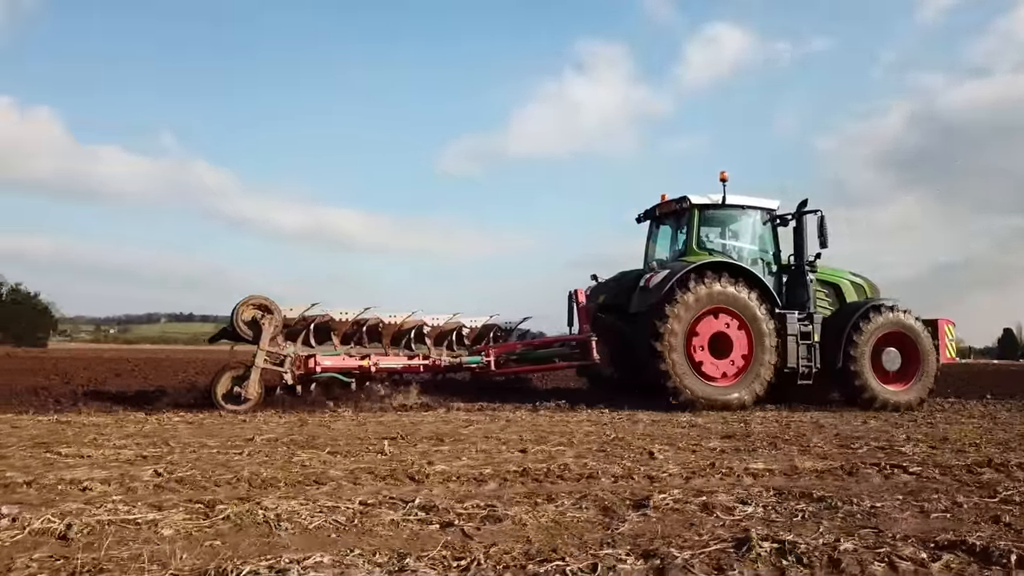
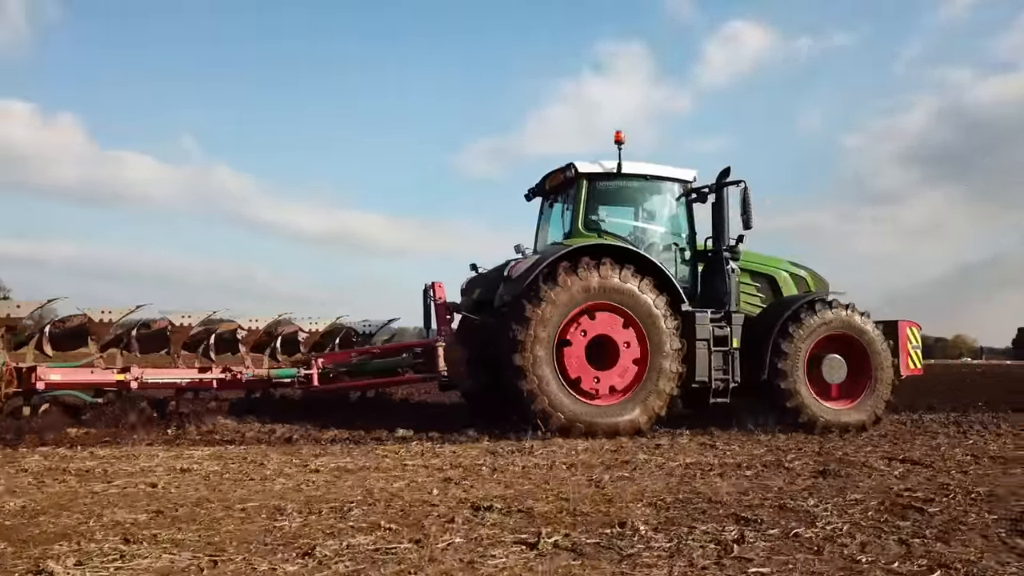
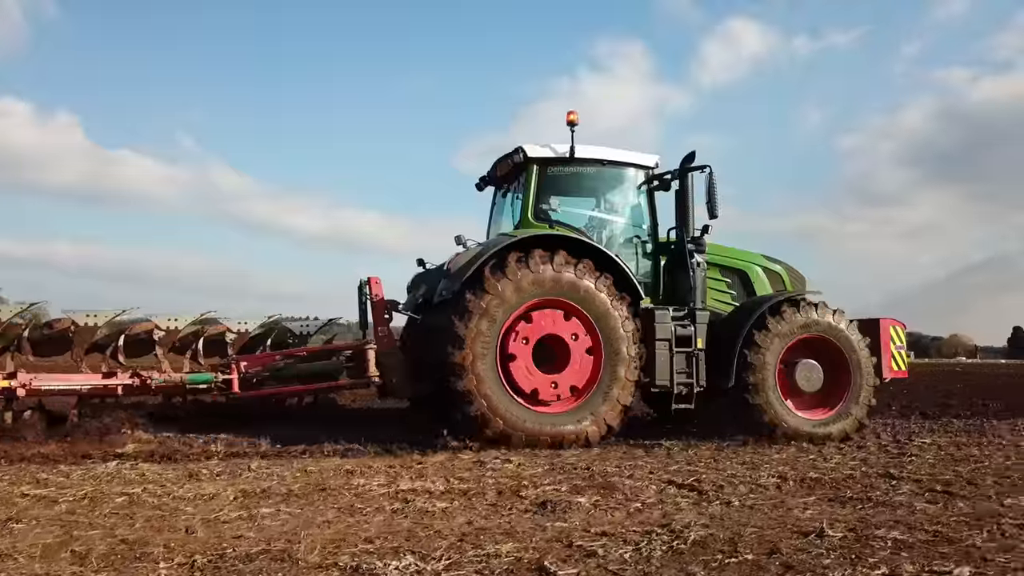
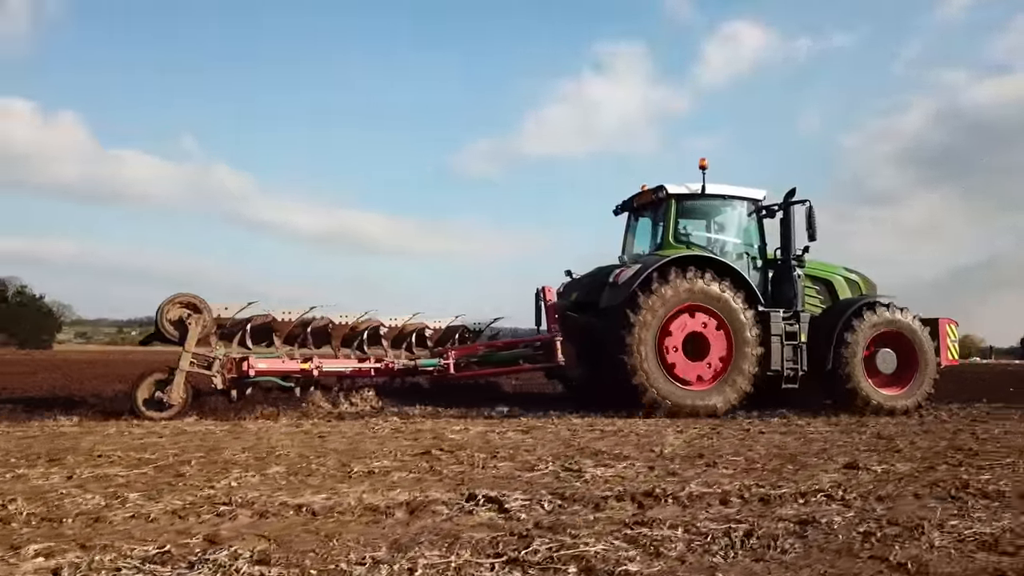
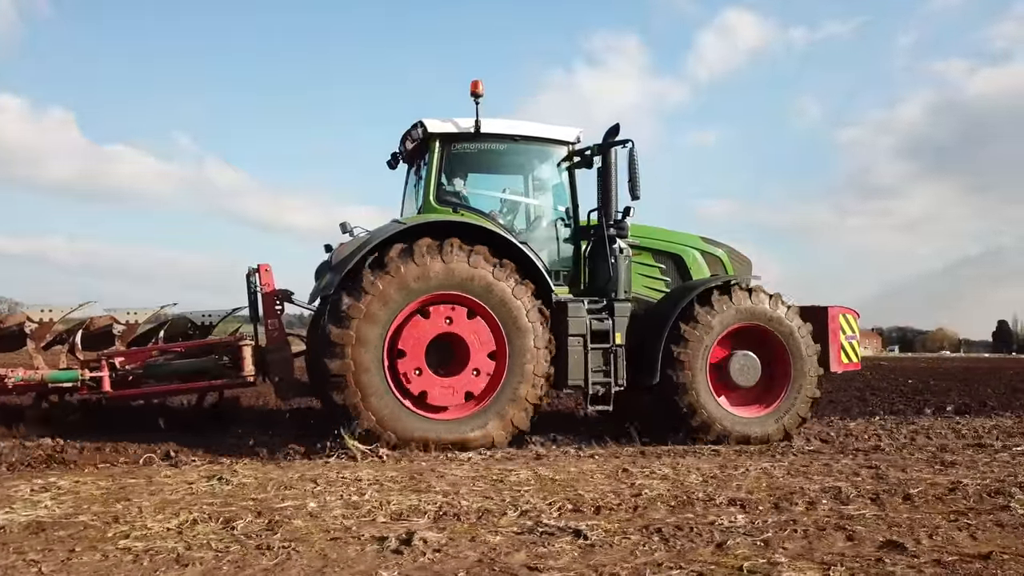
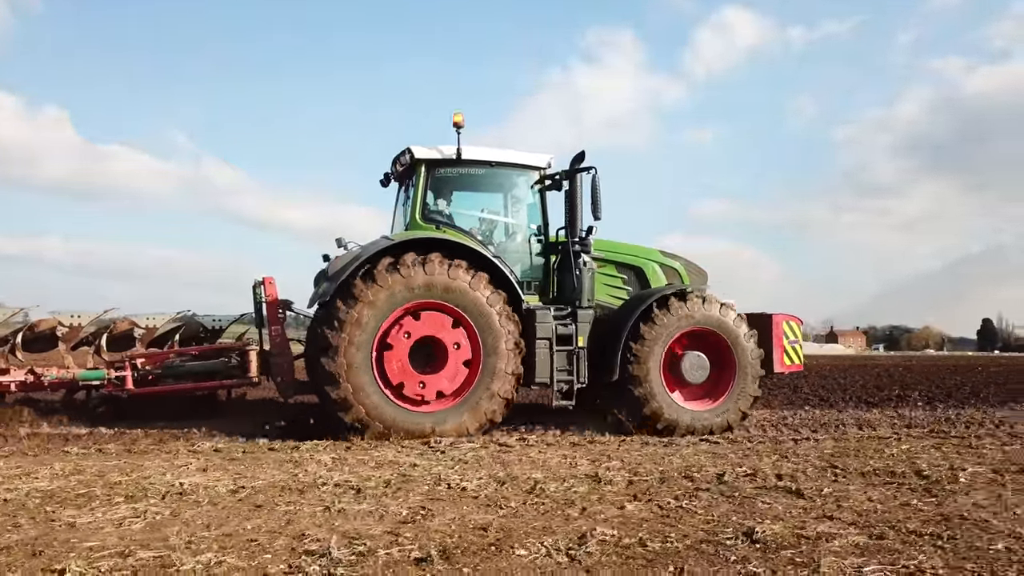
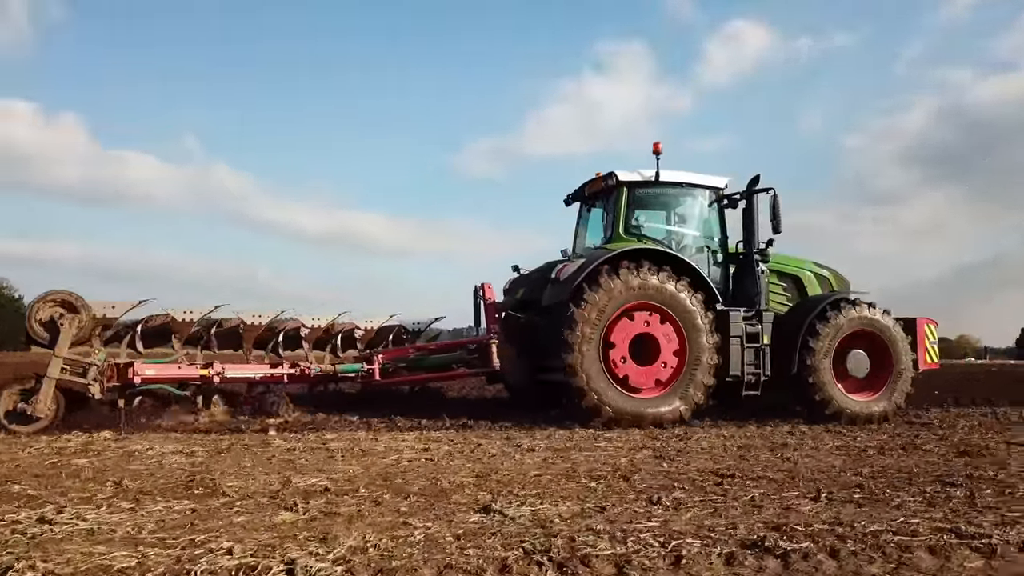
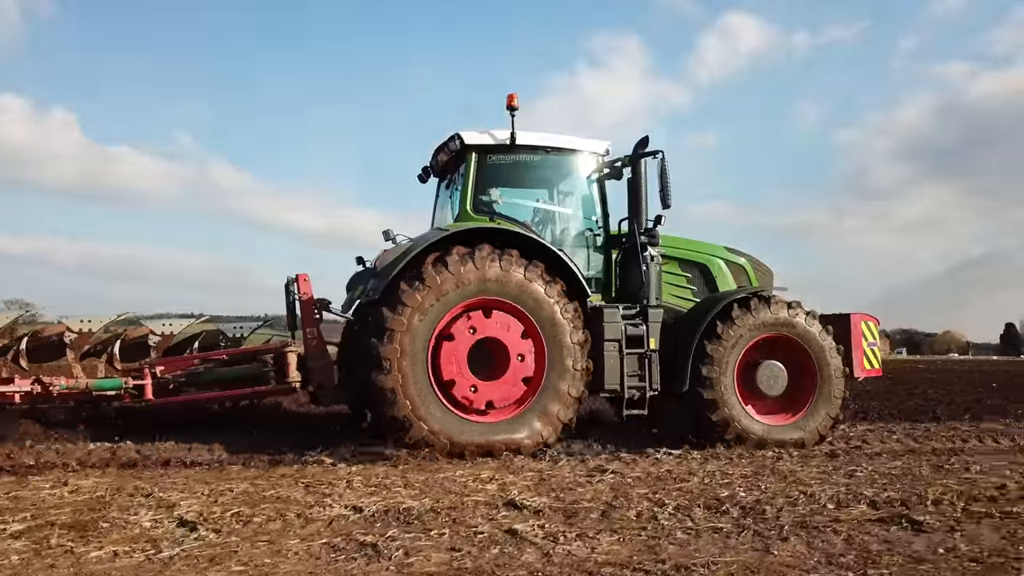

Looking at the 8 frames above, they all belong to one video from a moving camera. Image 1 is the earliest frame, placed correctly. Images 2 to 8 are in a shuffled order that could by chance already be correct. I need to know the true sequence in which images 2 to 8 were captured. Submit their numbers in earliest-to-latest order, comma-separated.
4, 7, 2, 3, 8, 5, 6
